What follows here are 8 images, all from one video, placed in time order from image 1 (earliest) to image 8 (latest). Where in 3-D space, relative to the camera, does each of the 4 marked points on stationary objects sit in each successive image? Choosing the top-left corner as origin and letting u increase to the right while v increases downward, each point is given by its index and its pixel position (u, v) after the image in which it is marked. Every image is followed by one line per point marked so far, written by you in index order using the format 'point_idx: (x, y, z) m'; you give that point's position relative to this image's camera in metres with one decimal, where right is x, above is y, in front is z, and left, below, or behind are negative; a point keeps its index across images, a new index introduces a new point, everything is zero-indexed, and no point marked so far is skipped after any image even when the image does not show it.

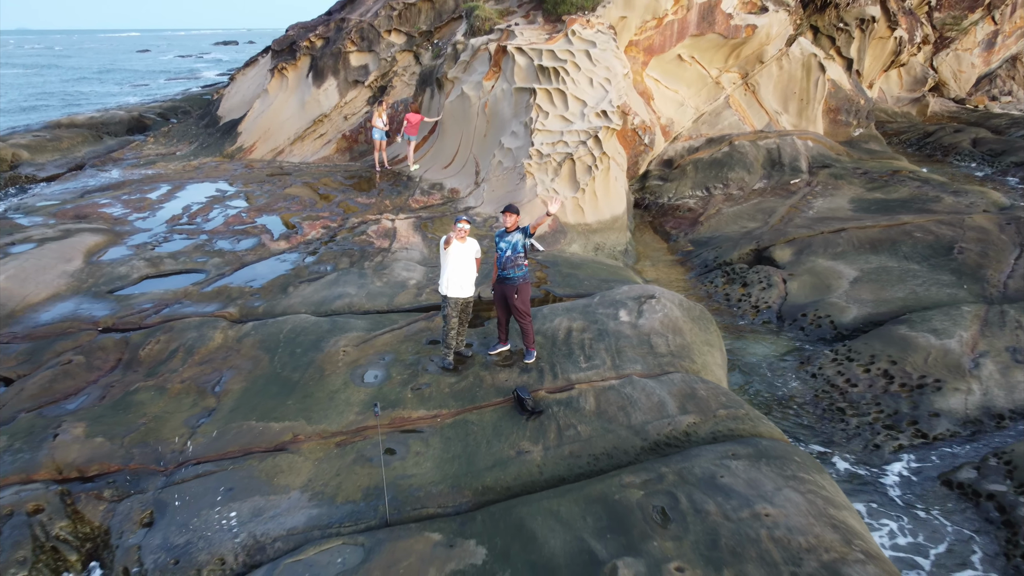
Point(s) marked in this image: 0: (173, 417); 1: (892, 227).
0: (-1.1, -0.4, +2.7) m
1: (+2.3, +0.4, +4.8) m
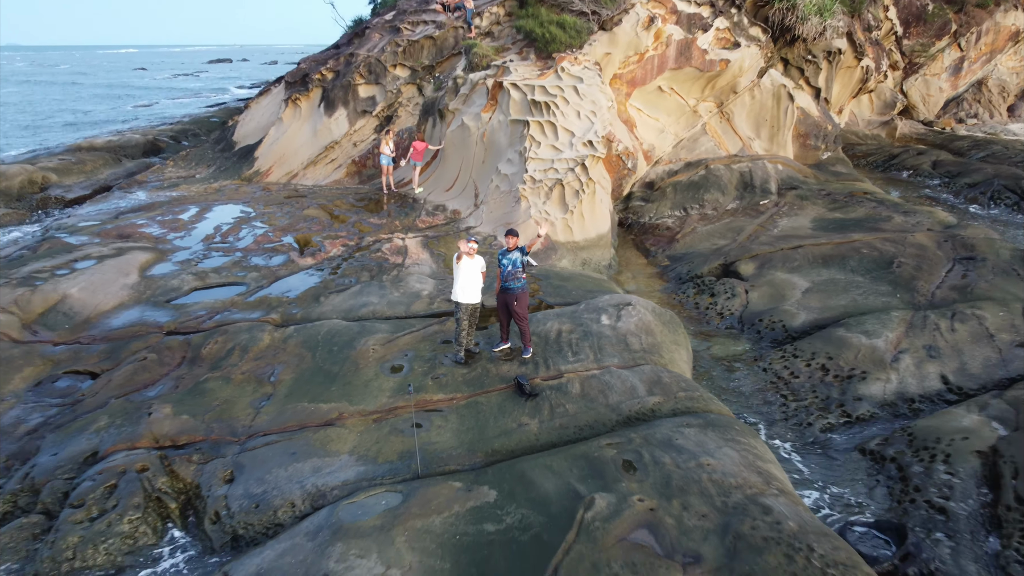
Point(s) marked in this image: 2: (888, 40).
0: (-1.1, -0.4, +3.3) m
1: (+2.2, +0.3, +5.5) m
2: (+6.0, +4.0, +13.0) m
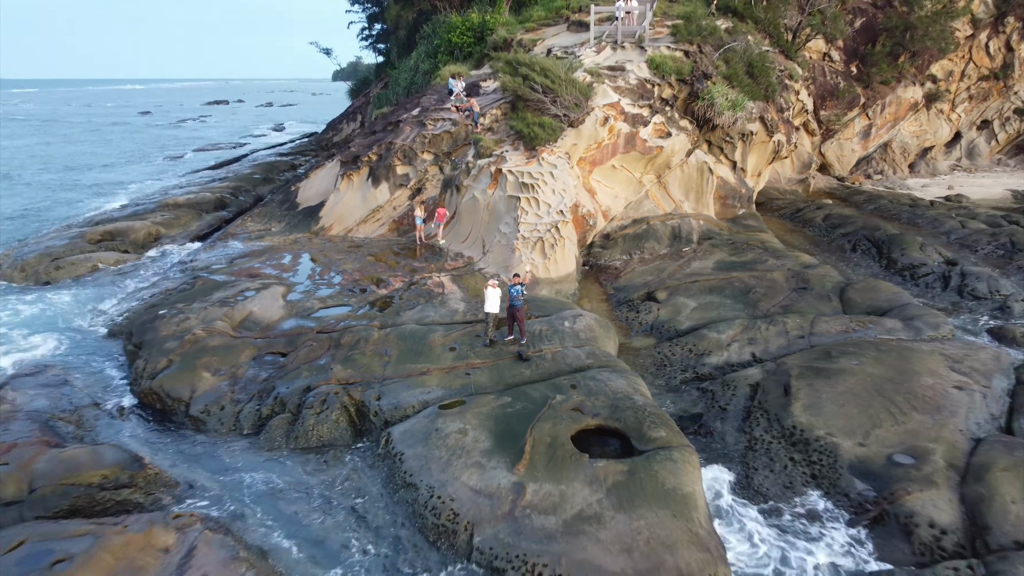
0: (-1.1, -0.5, +6.3) m
1: (+2.2, +0.1, +8.6) m
2: (+5.8, +3.5, +16.3) m
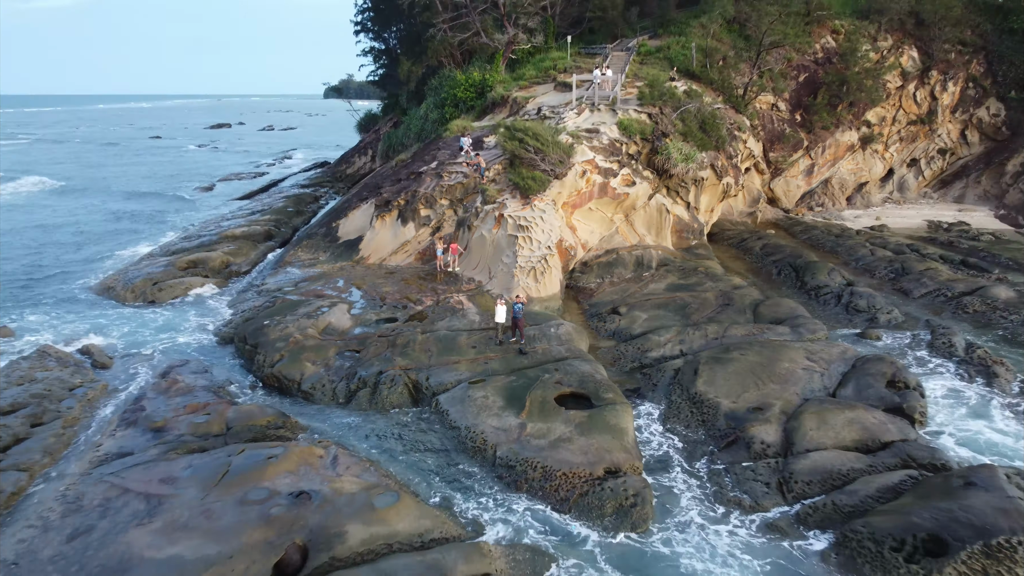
0: (-1.0, -0.7, +9.3) m
1: (+2.2, -0.2, +11.6) m
2: (+5.7, +3.1, +19.4) m
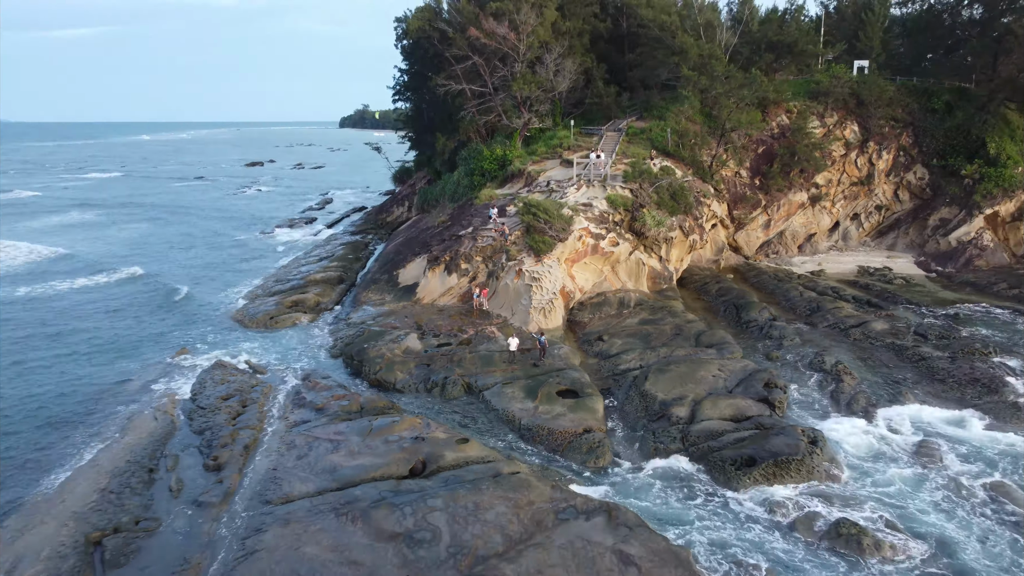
0: (-0.7, -1.4, +14.4) m
1: (+2.6, -0.9, +16.7) m
2: (+6.2, +2.1, +24.5) m
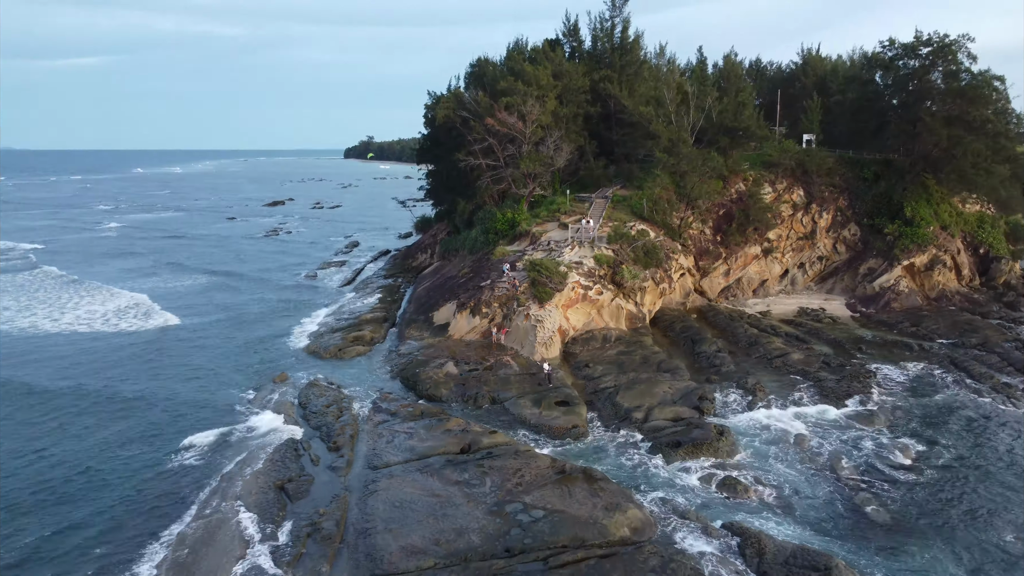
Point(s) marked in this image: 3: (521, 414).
0: (-0.5, -2.4, +20.3) m
1: (+2.9, -2.0, +22.6) m
2: (+6.4, +0.8, +30.6) m
3: (+0.2, -2.9, +18.5) m
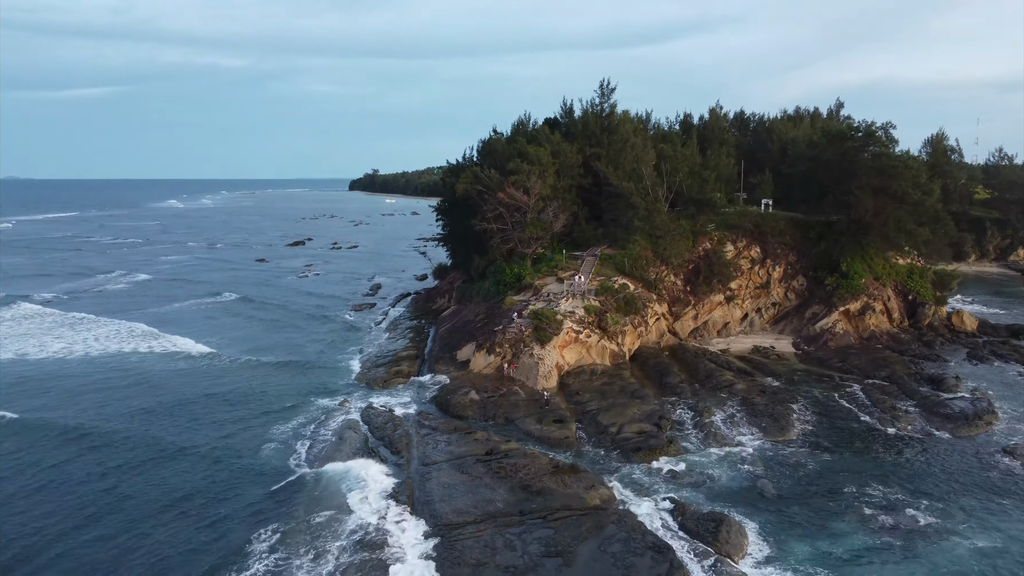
0: (-0.2, -4.0, +27.1) m
1: (+3.1, -3.6, +29.4) m
2: (+6.7, -1.2, +37.5) m
3: (+0.5, -4.4, +25.3) m
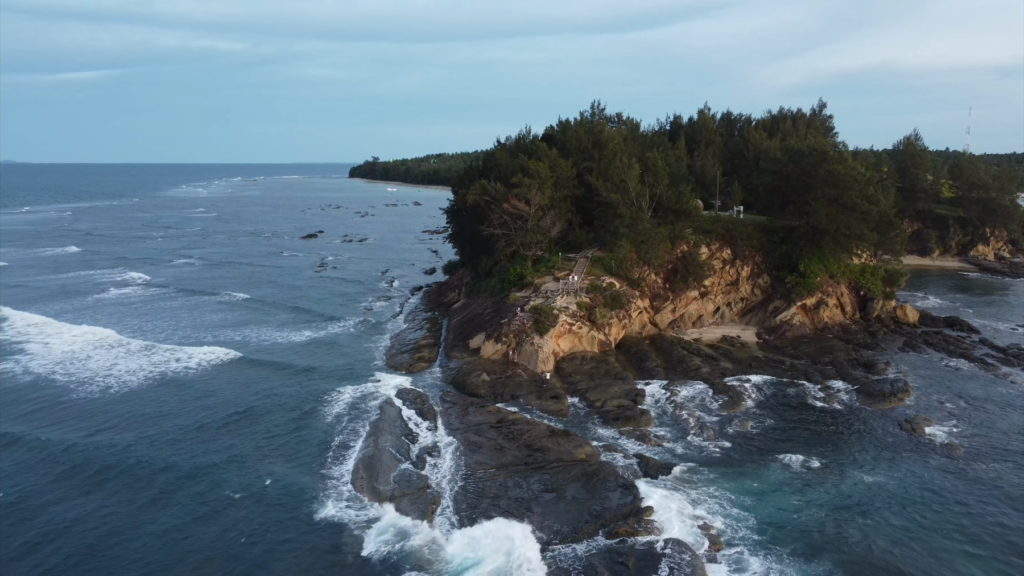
0: (0.0, -4.0, +33.3) m
1: (+3.3, -3.6, +35.6) m
2: (+6.9, -1.0, +43.6) m
3: (+0.7, -4.5, +31.5) m
